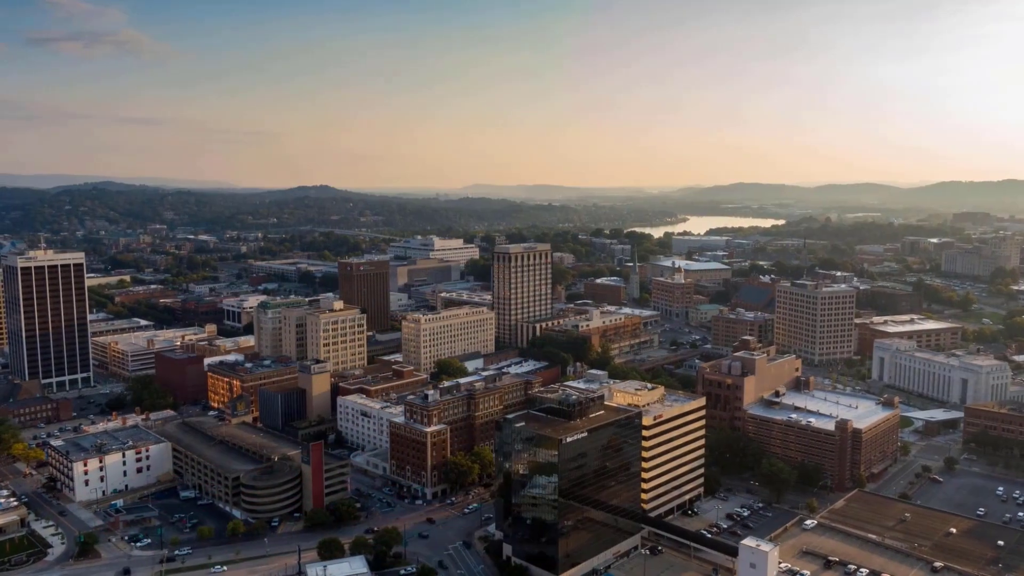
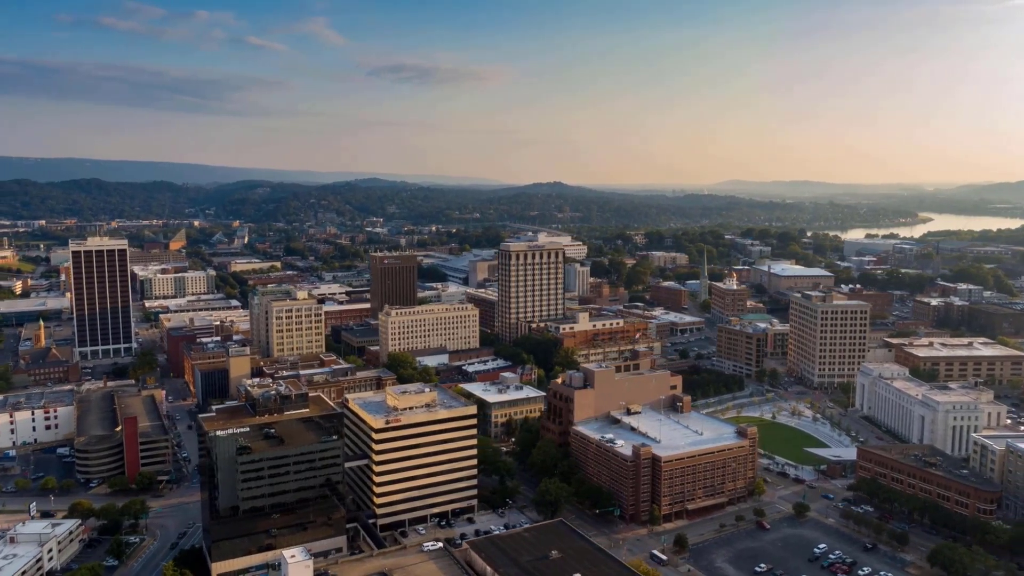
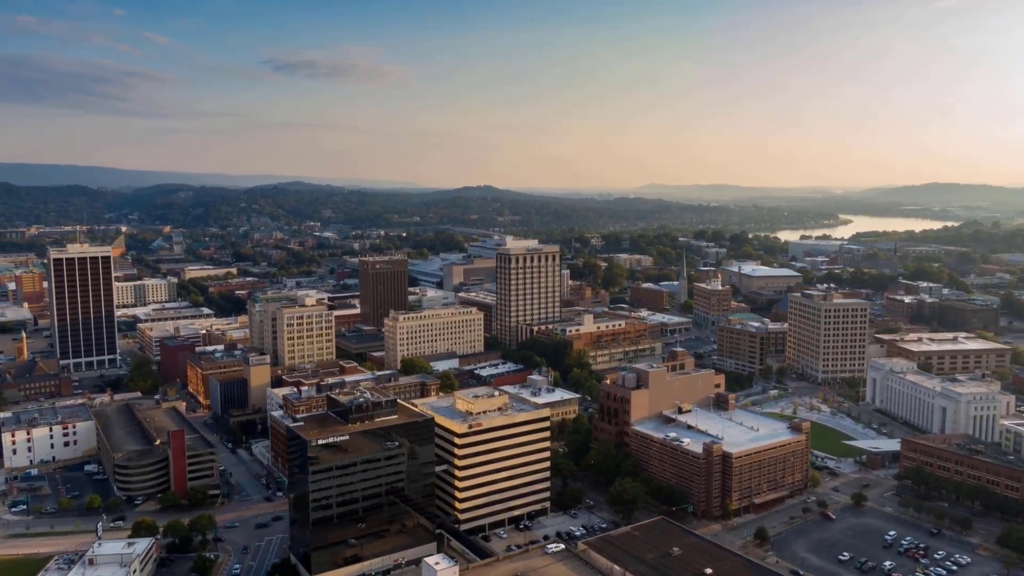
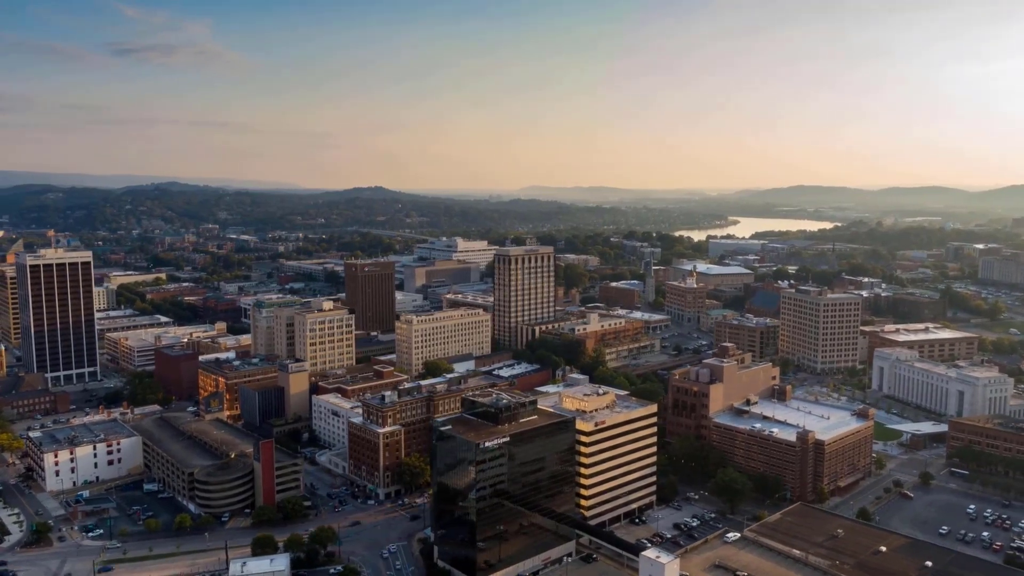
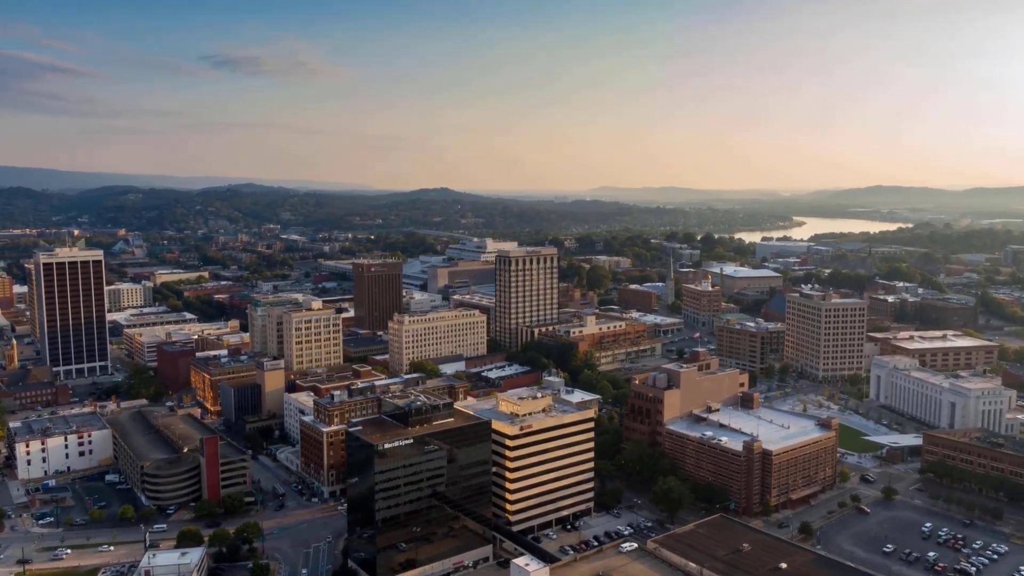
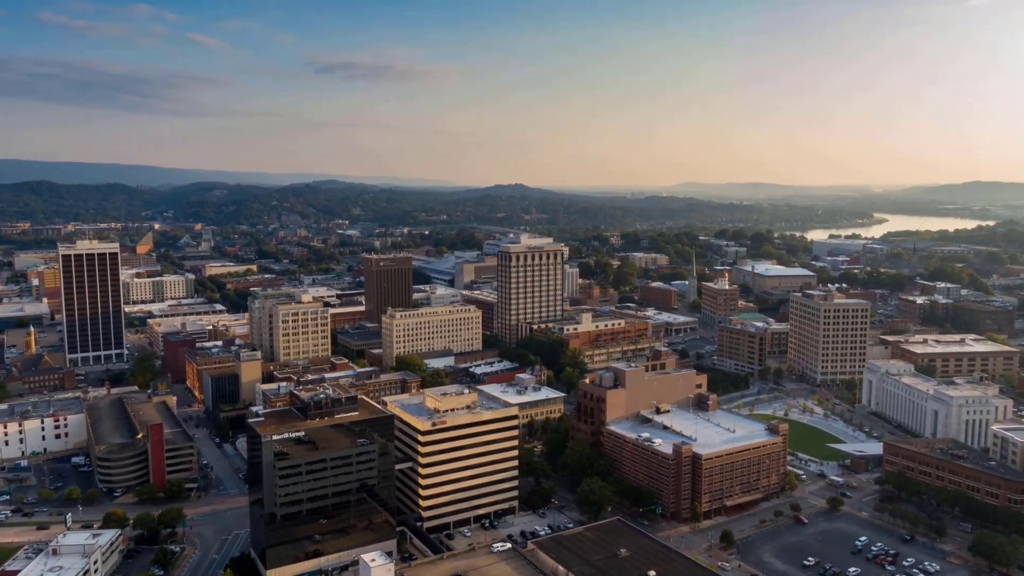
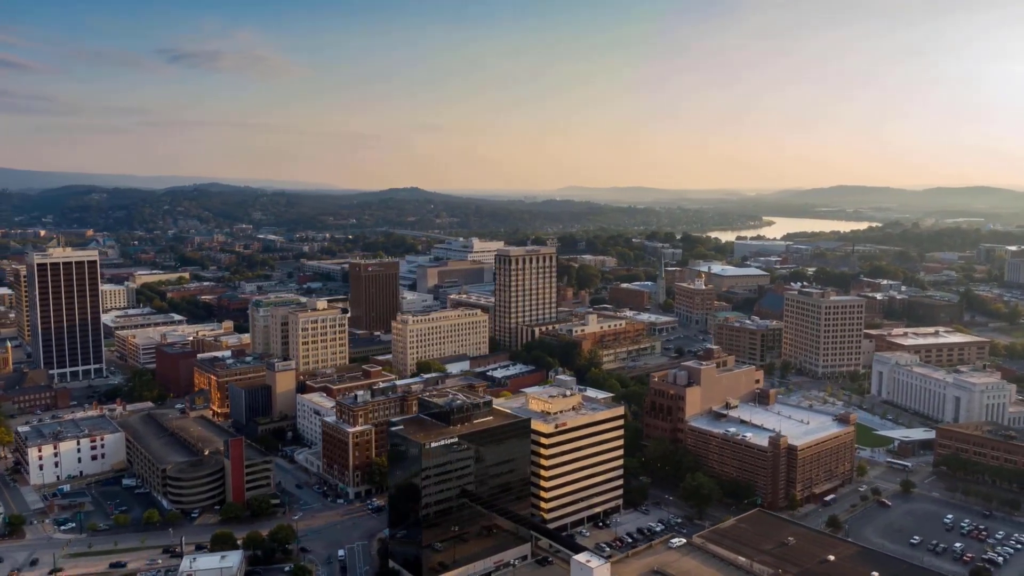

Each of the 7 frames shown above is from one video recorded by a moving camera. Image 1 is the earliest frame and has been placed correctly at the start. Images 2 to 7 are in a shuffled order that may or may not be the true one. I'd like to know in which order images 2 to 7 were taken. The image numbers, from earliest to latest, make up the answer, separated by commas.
4, 7, 5, 3, 6, 2
